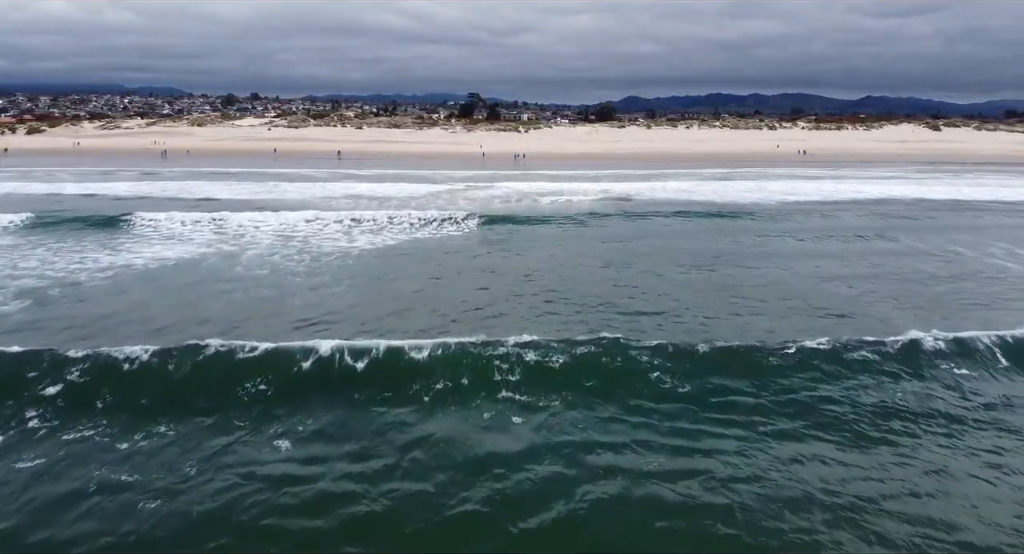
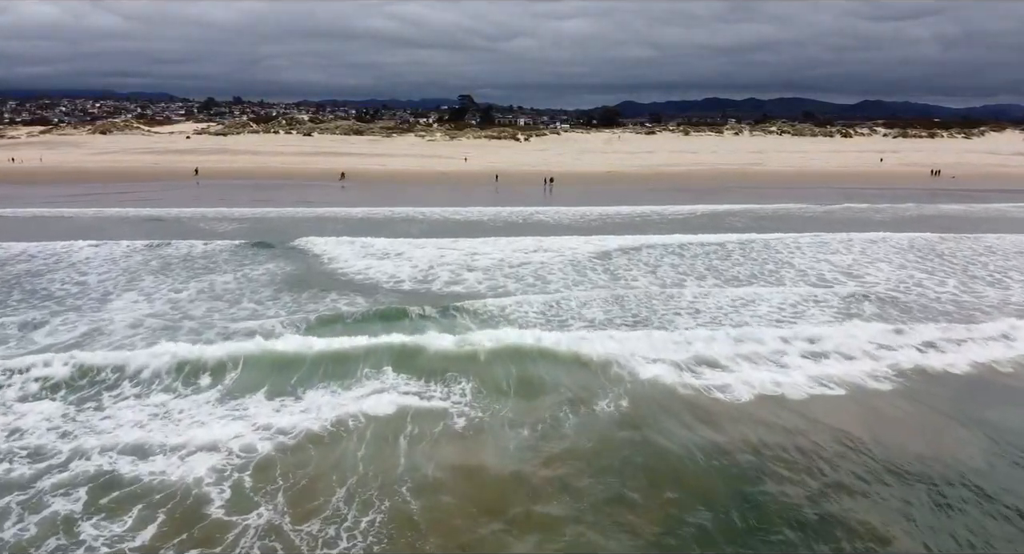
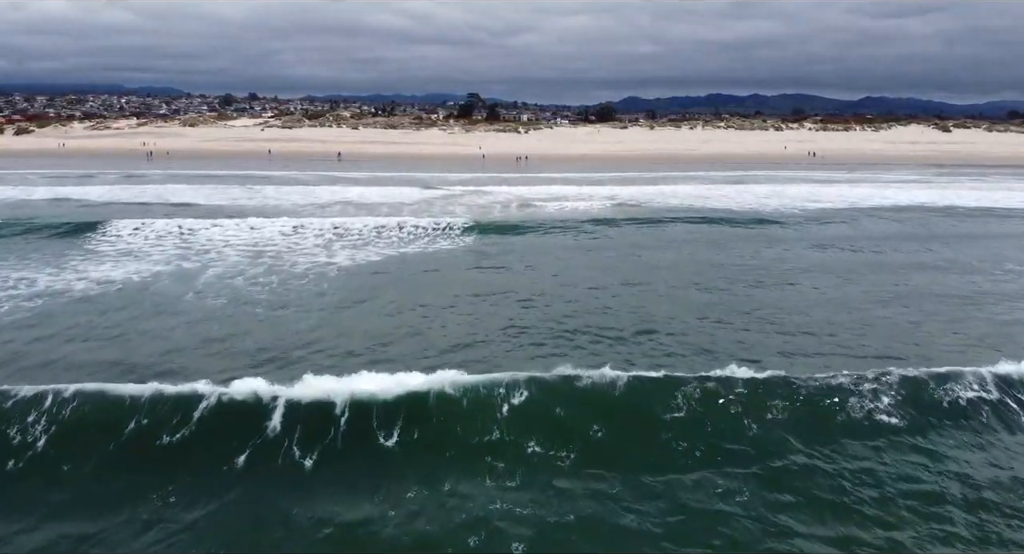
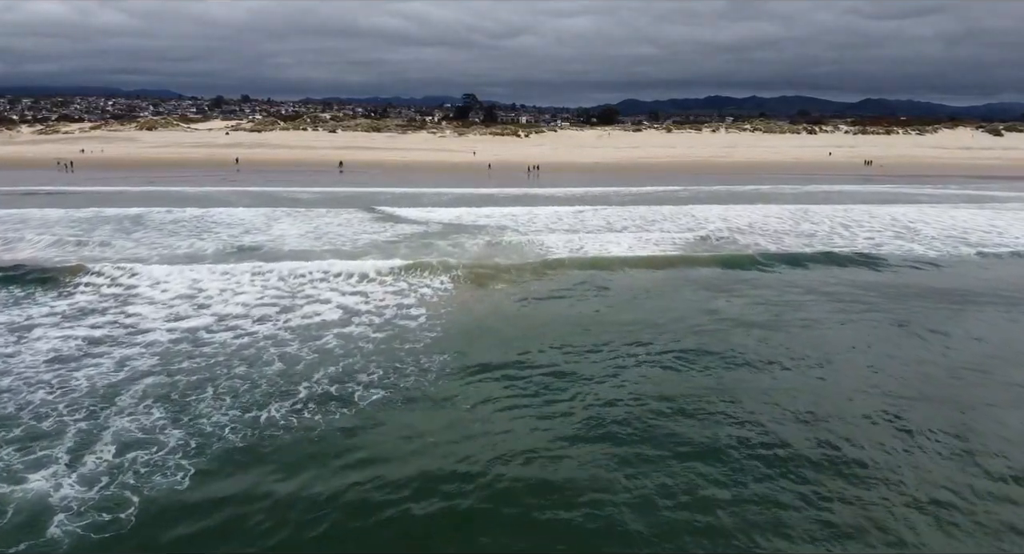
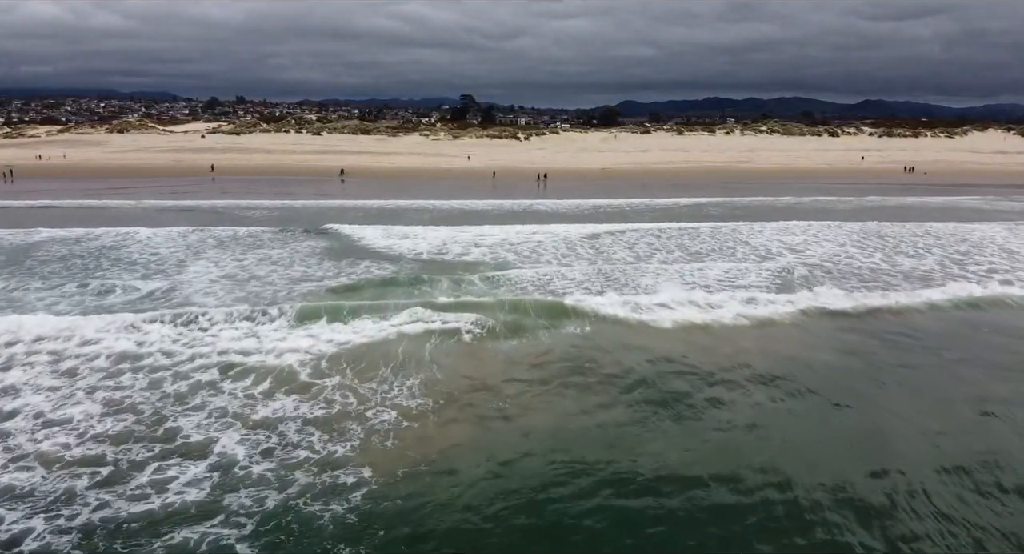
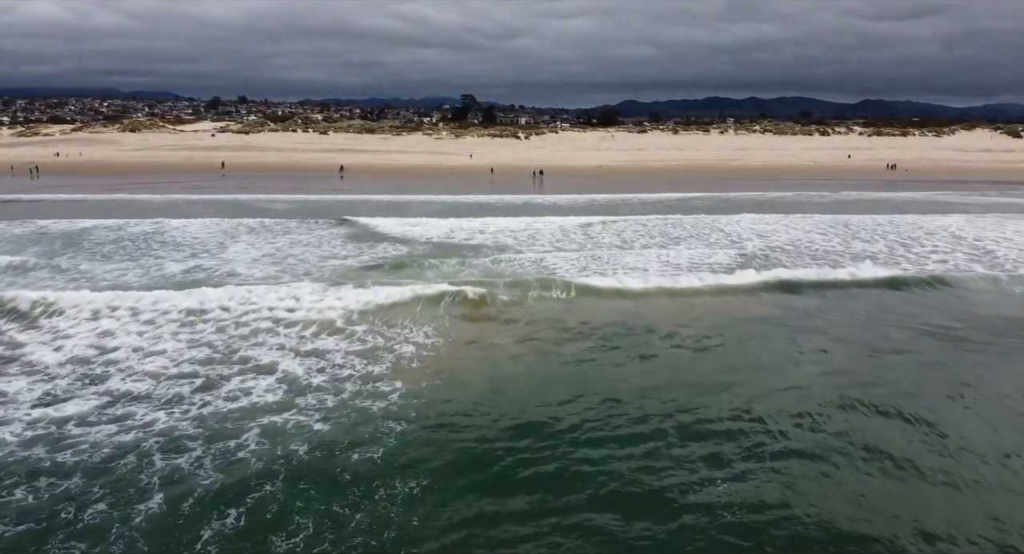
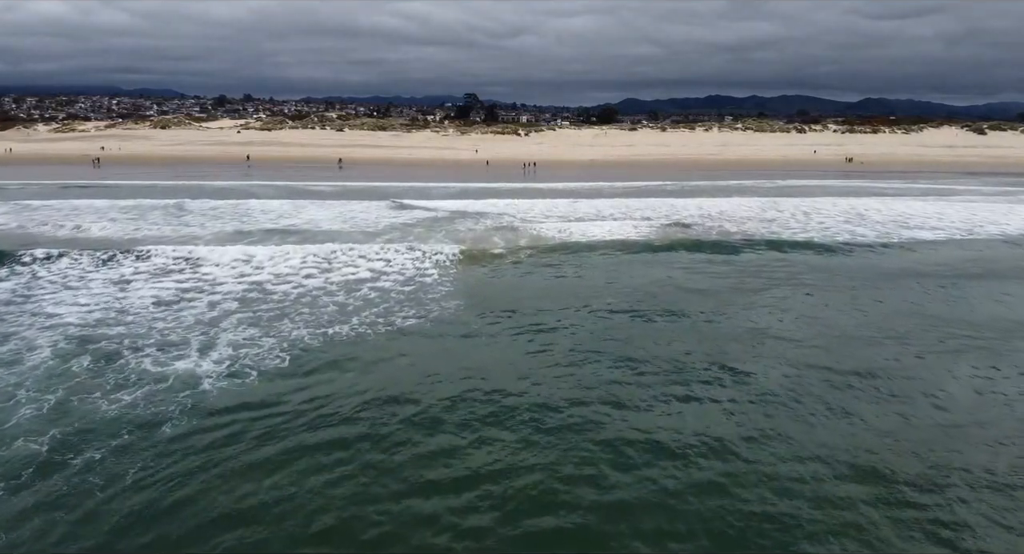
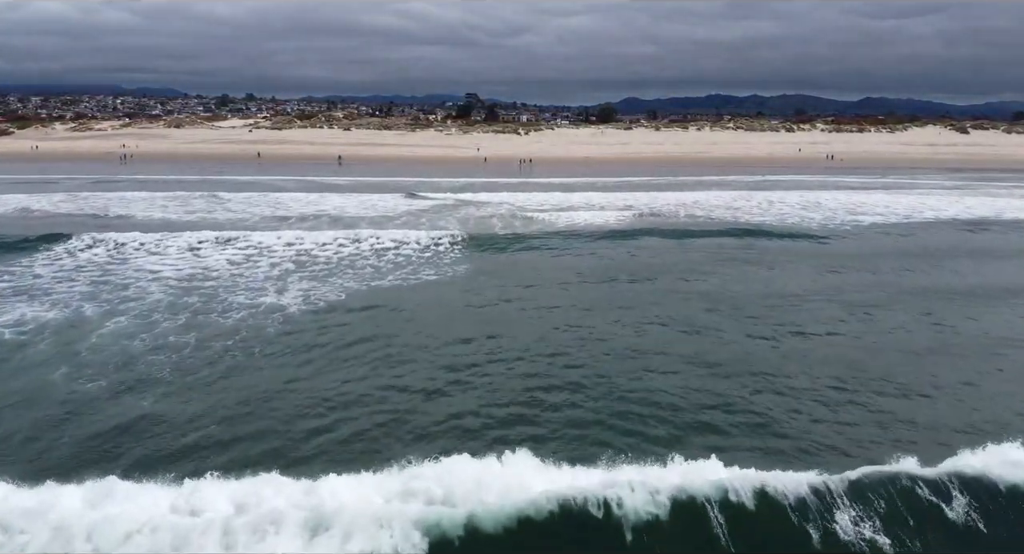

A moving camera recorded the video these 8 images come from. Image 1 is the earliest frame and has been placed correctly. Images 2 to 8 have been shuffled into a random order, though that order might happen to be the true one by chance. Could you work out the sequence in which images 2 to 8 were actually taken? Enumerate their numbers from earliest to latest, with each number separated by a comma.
3, 8, 7, 4, 6, 5, 2
